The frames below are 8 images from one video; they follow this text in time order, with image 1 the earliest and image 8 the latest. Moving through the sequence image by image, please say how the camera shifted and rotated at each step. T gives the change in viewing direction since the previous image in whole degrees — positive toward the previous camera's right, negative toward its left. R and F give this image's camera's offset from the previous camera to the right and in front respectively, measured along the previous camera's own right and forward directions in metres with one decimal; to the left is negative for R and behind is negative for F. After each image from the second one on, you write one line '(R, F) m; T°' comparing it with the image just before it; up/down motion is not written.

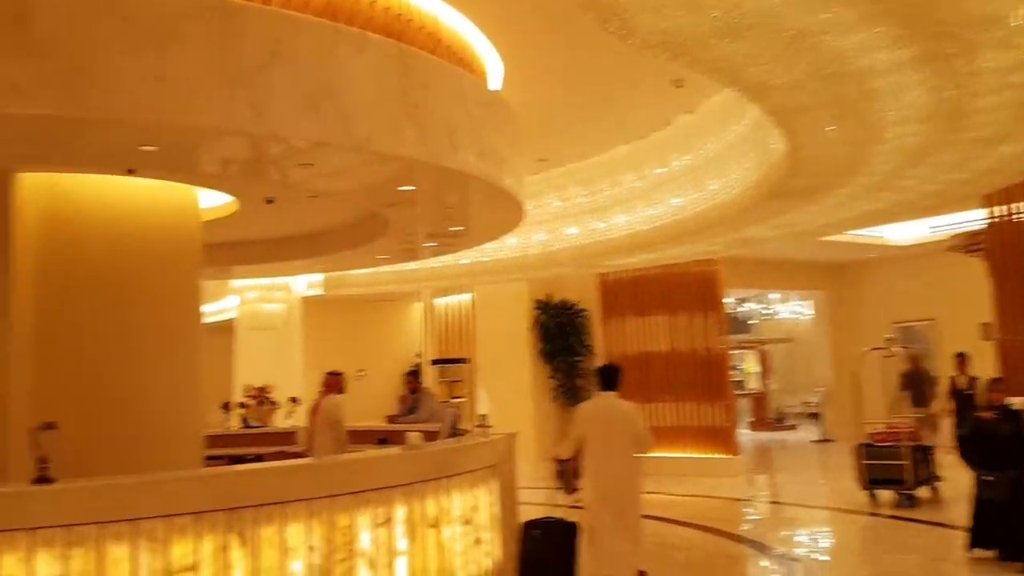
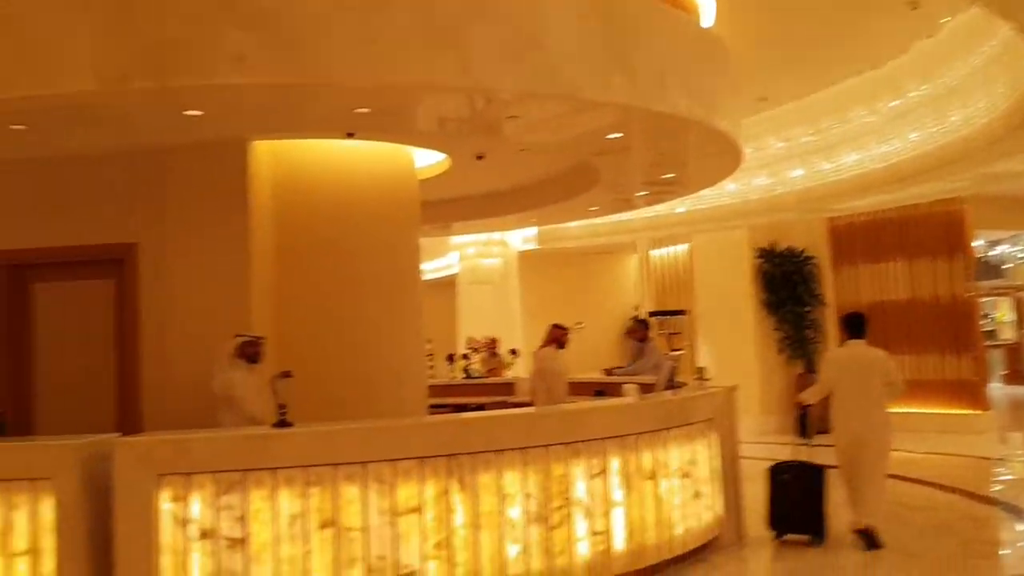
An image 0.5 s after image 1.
(+0.1, +0.1) m; -14°
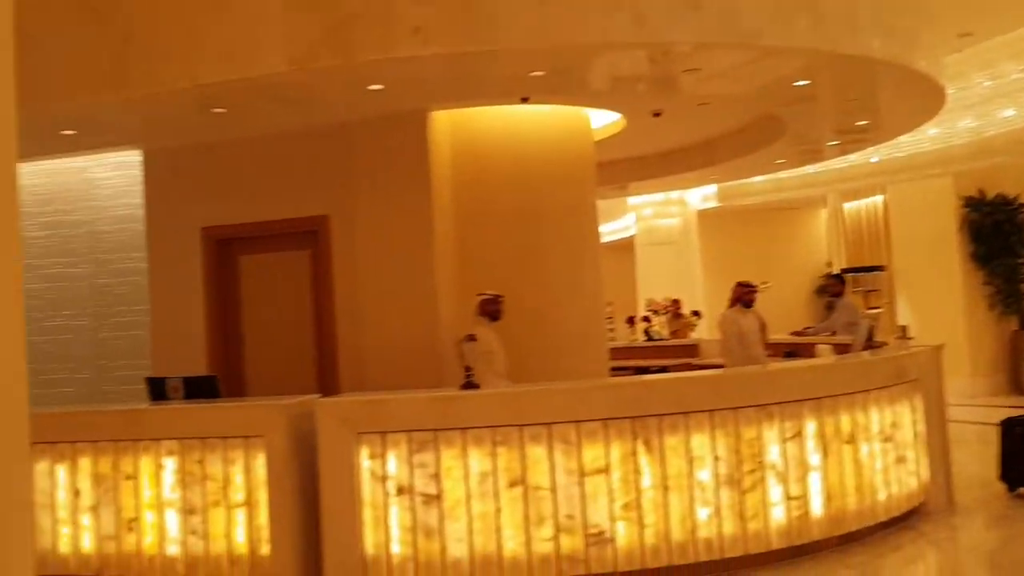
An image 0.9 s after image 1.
(0.0, +0.1) m; -11°
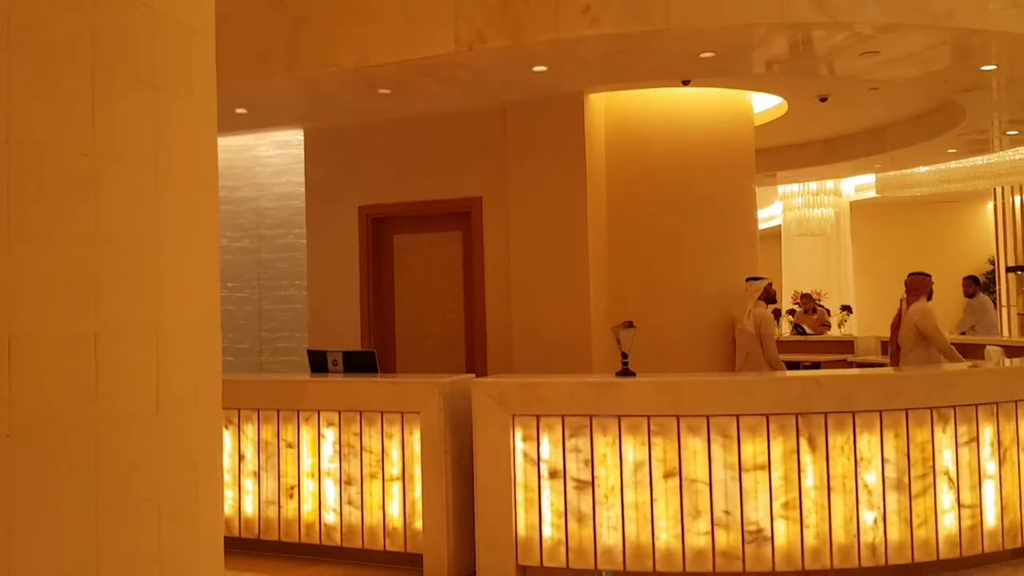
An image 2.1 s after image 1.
(-0.2, 0.0) m; -8°
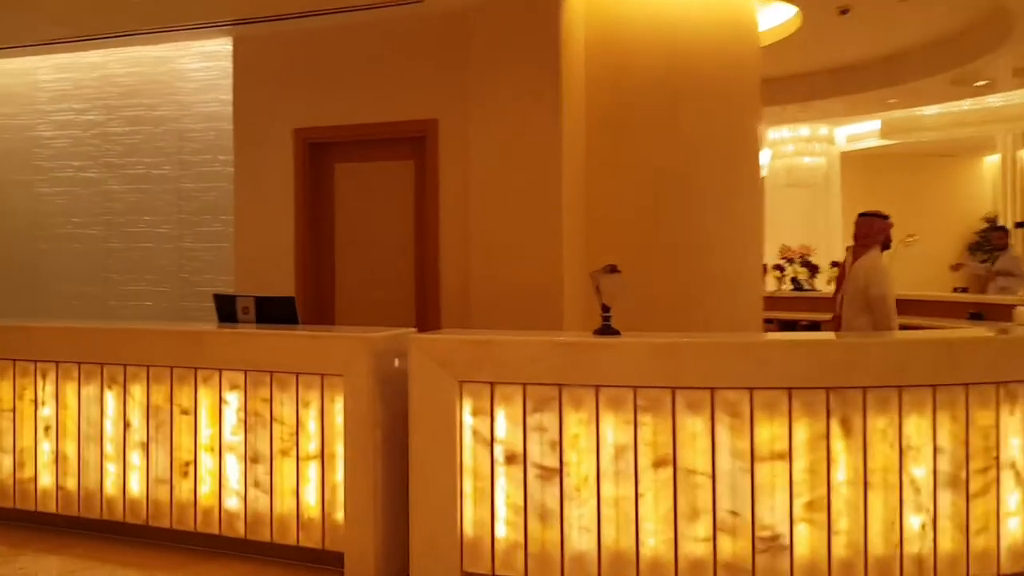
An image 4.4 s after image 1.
(+0.1, +1.1) m; +2°
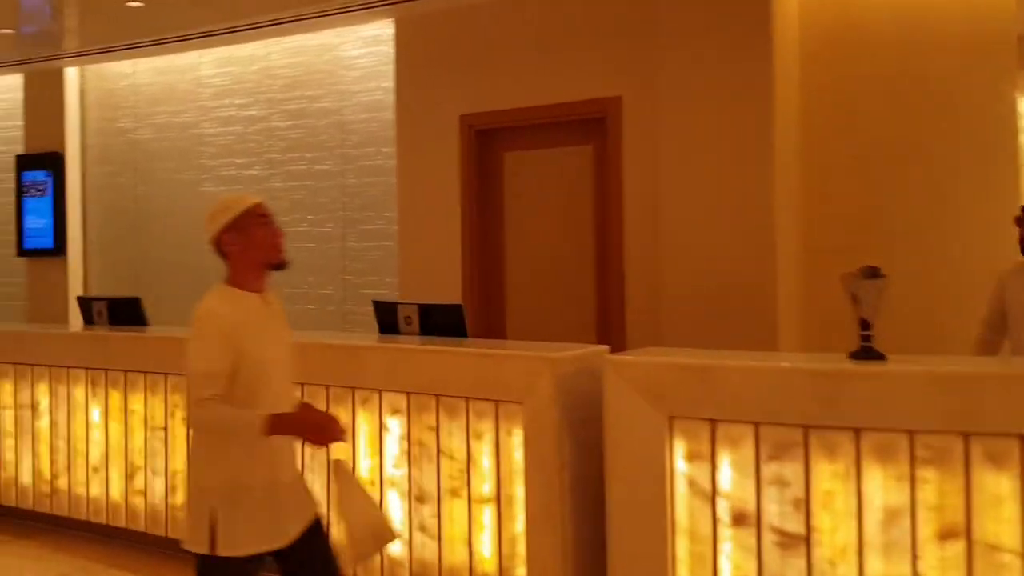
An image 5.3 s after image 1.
(-0.2, +0.8) m; -10°
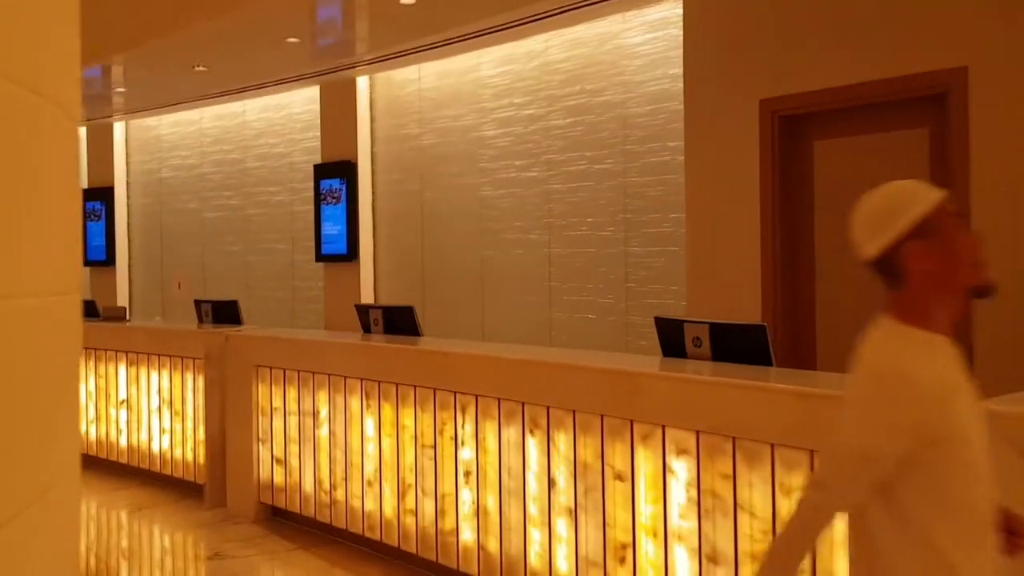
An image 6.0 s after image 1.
(-0.1, +0.5) m; -17°
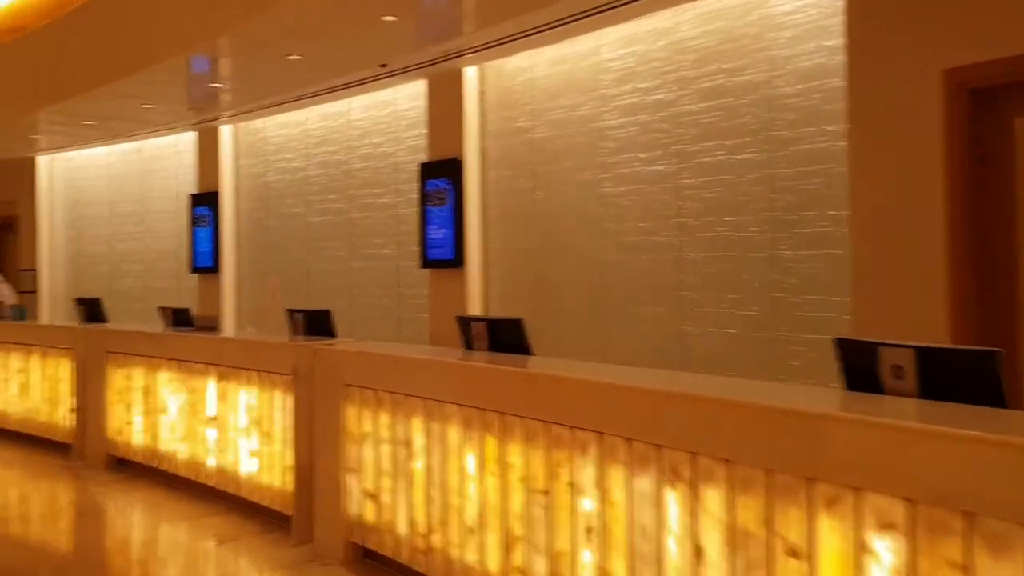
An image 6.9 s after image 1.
(-0.1, +0.8) m; -7°
